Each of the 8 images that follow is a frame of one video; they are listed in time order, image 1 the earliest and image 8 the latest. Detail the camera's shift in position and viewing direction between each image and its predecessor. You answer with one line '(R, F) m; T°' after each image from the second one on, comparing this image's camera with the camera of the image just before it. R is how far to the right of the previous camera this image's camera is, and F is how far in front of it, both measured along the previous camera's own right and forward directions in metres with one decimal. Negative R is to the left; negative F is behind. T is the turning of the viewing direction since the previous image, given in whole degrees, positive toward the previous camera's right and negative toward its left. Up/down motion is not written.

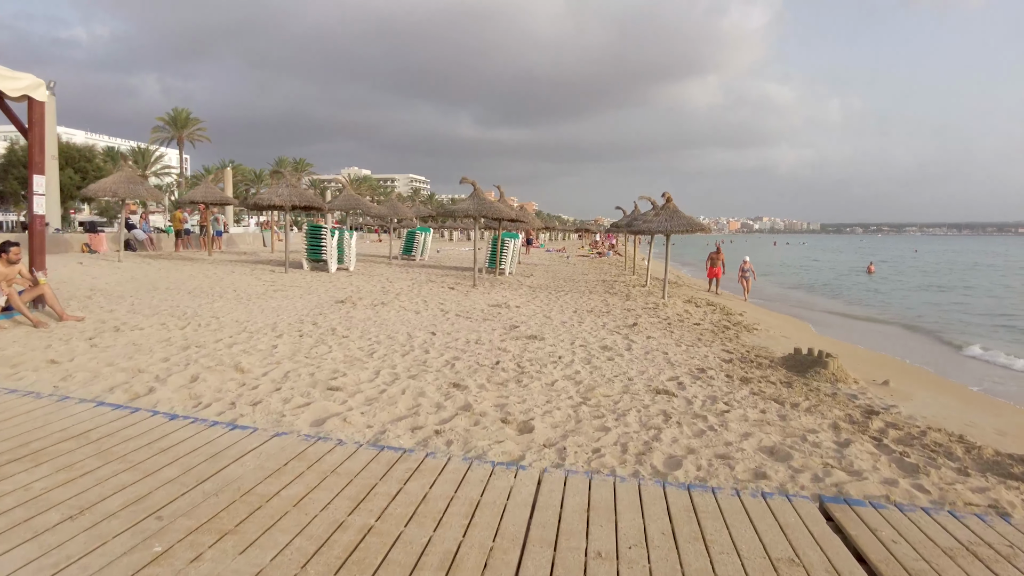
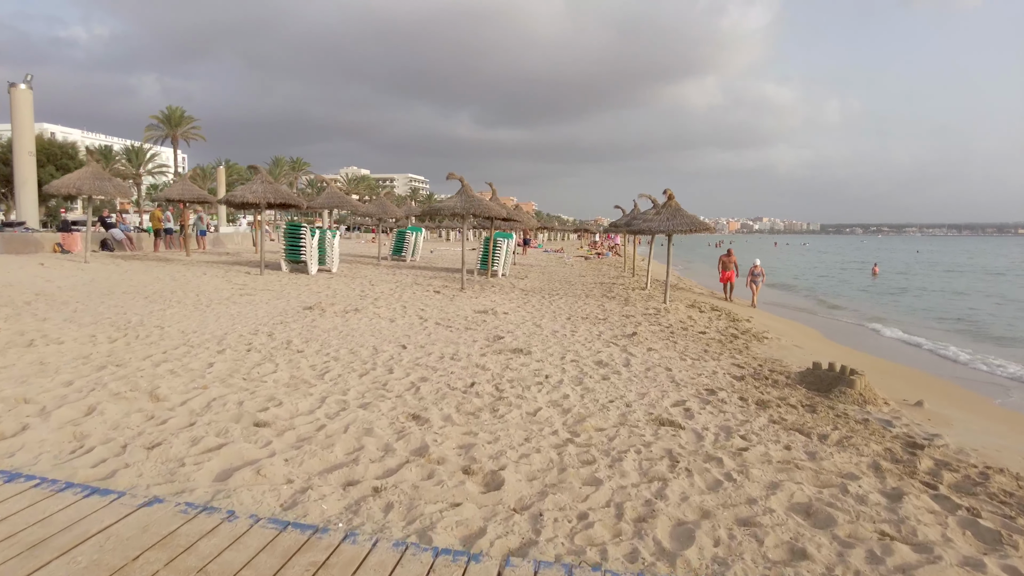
(+0.2, +0.8) m; 0°
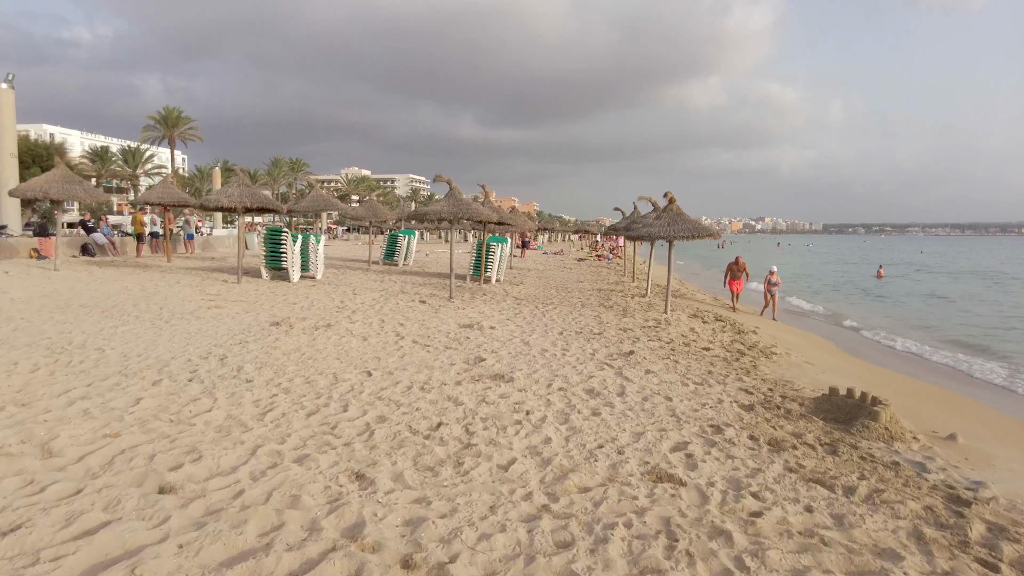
(+0.2, +0.7) m; 0°
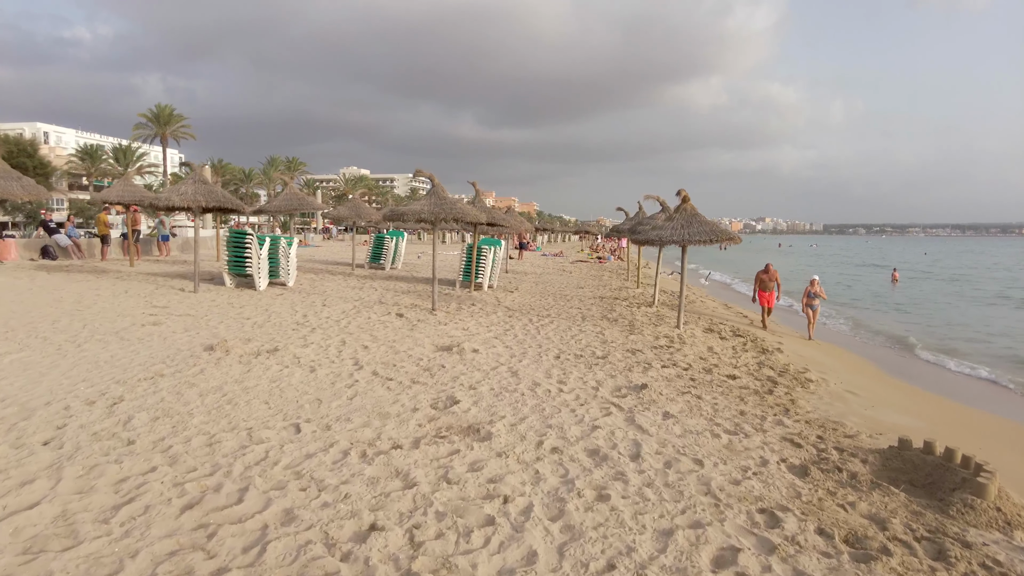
(+0.1, +1.3) m; 0°
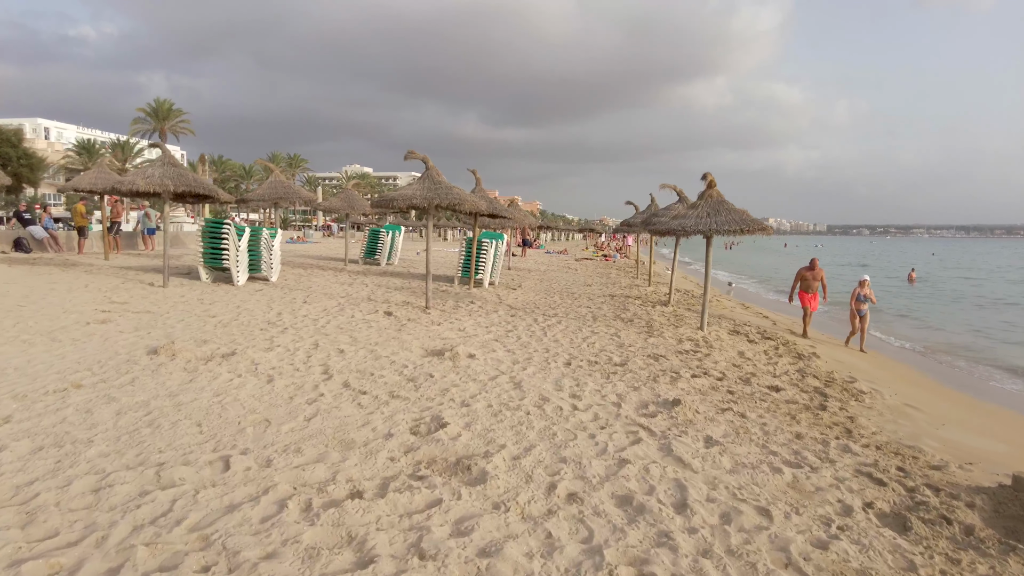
(0.0, +1.0) m; 0°
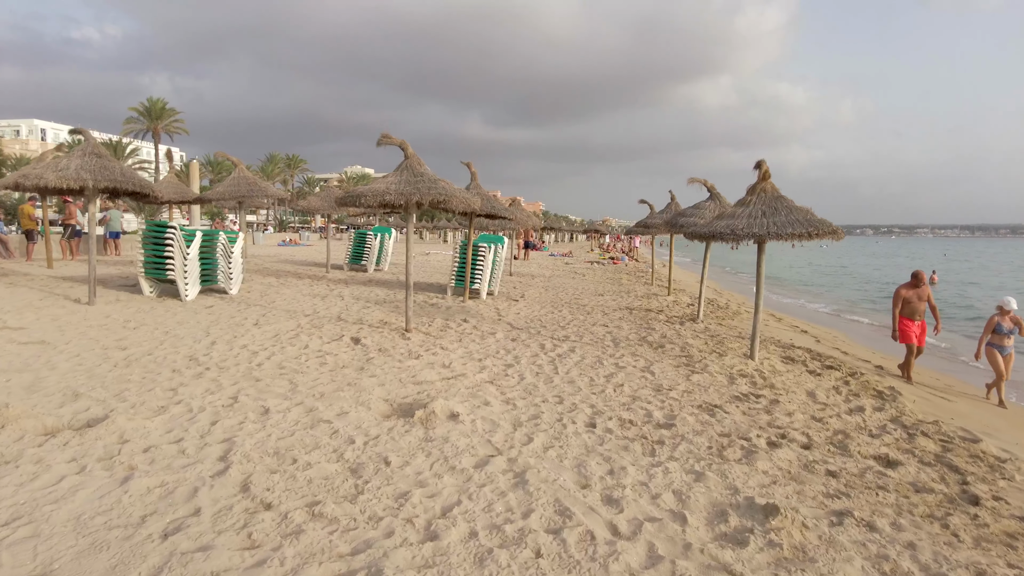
(0.0, +1.6) m; 0°
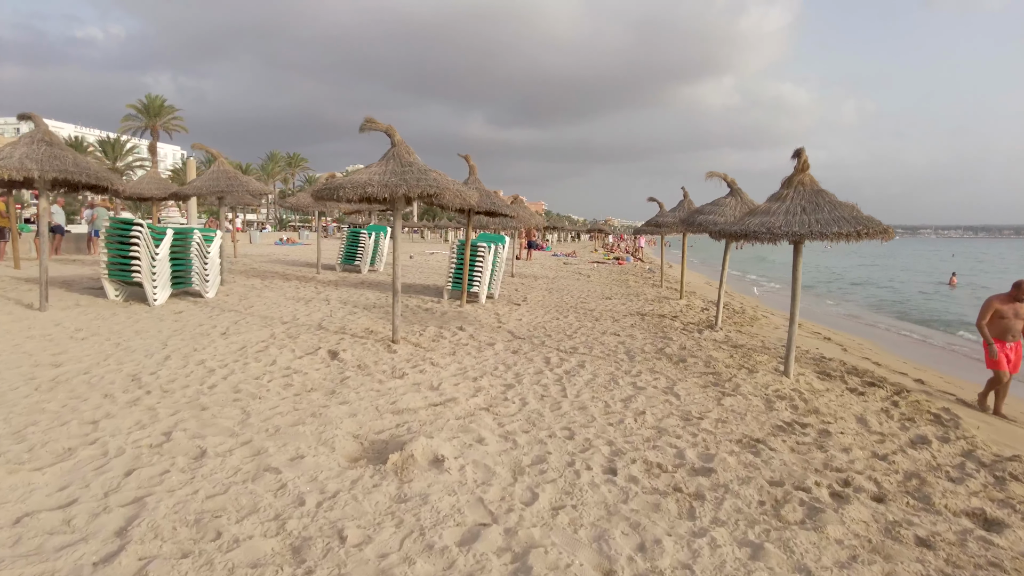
(0.0, +0.8) m; 0°
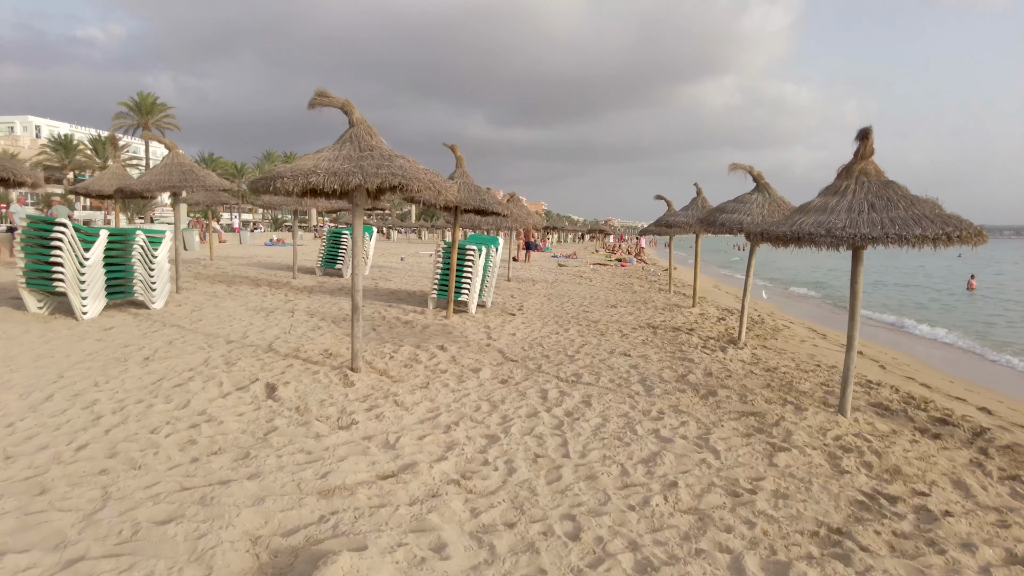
(+0.1, +1.1) m; 0°
